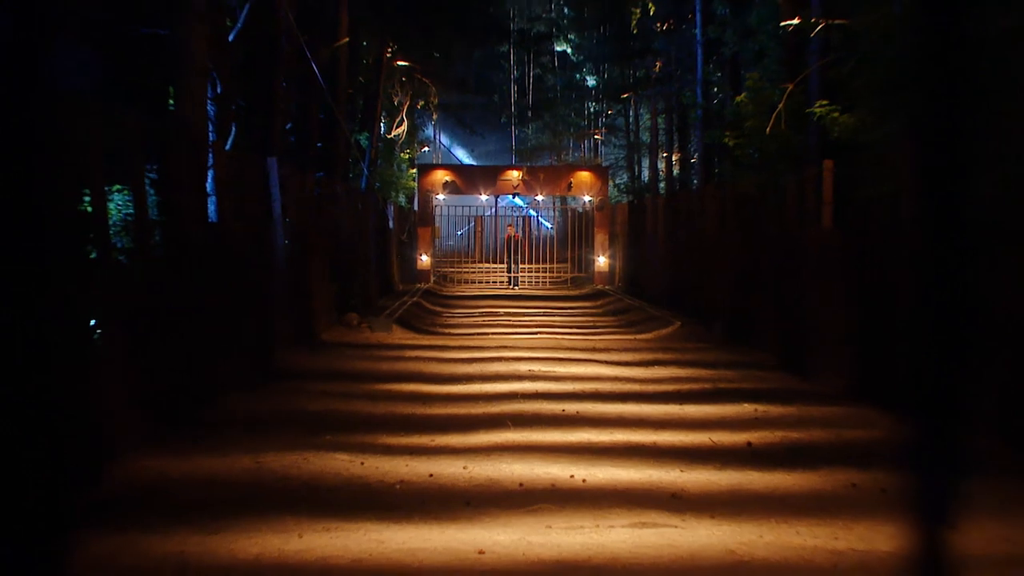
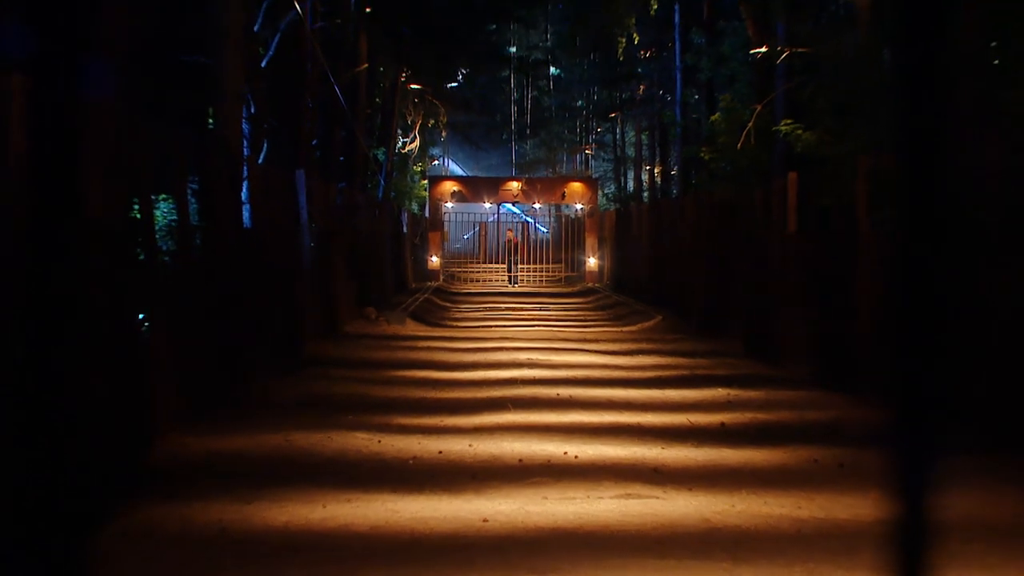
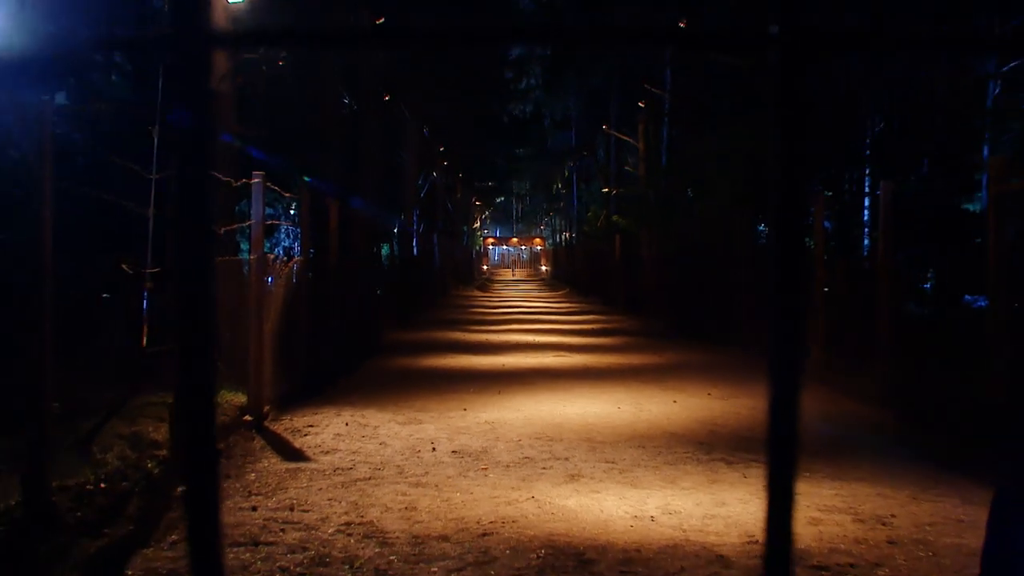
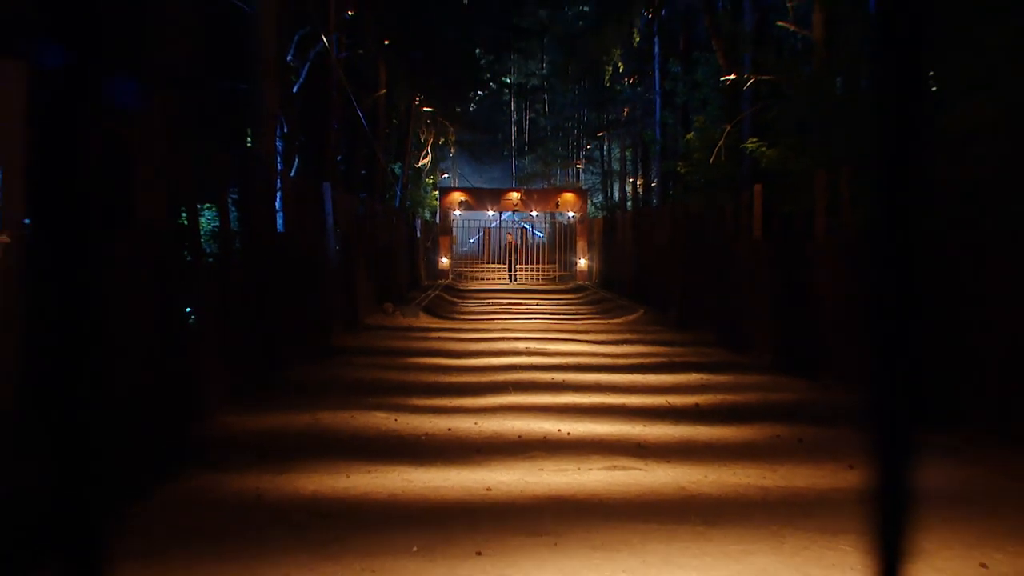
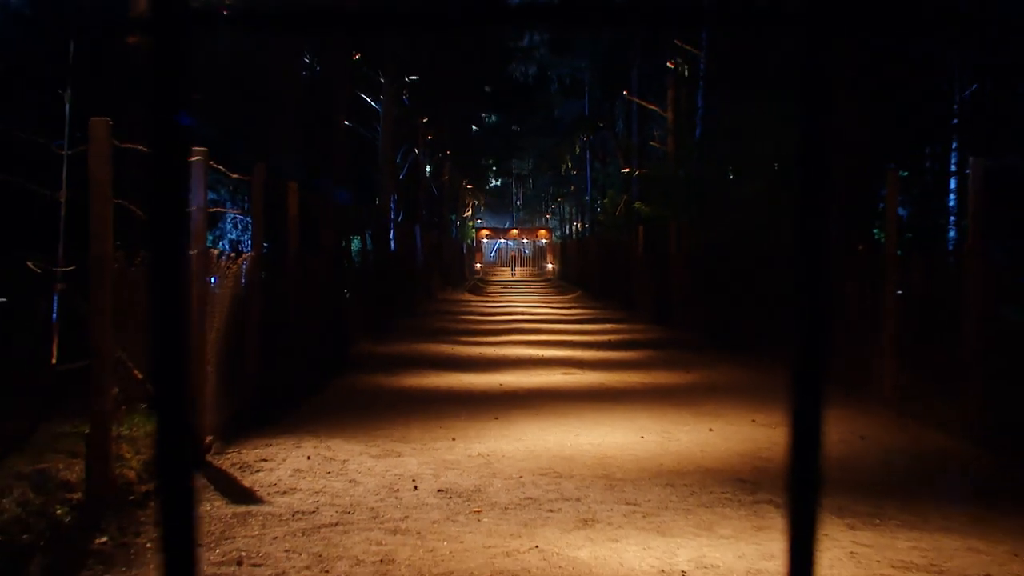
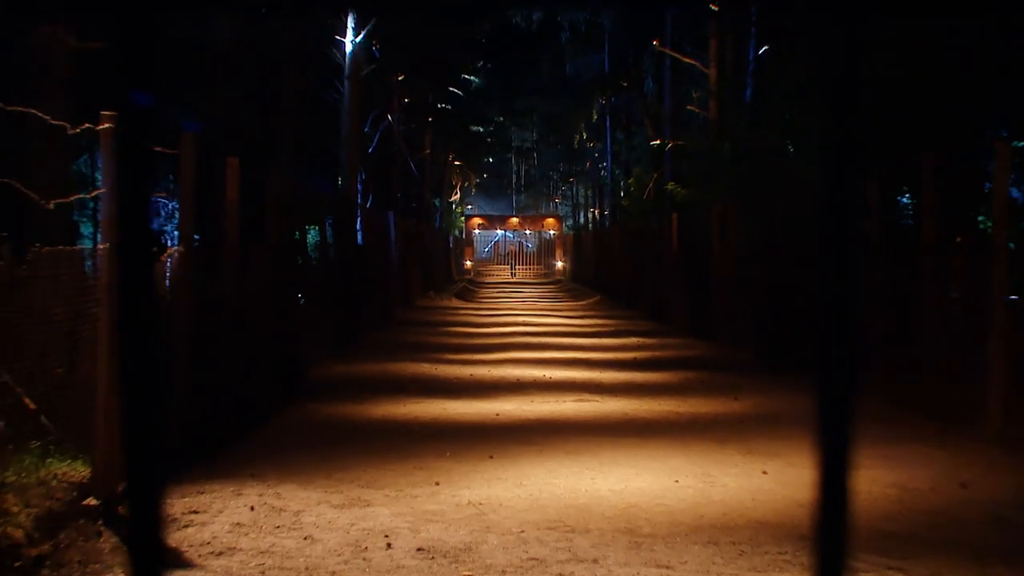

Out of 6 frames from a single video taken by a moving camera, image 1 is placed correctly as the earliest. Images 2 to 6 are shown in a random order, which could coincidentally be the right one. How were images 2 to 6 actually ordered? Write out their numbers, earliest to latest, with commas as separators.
2, 4, 6, 5, 3
